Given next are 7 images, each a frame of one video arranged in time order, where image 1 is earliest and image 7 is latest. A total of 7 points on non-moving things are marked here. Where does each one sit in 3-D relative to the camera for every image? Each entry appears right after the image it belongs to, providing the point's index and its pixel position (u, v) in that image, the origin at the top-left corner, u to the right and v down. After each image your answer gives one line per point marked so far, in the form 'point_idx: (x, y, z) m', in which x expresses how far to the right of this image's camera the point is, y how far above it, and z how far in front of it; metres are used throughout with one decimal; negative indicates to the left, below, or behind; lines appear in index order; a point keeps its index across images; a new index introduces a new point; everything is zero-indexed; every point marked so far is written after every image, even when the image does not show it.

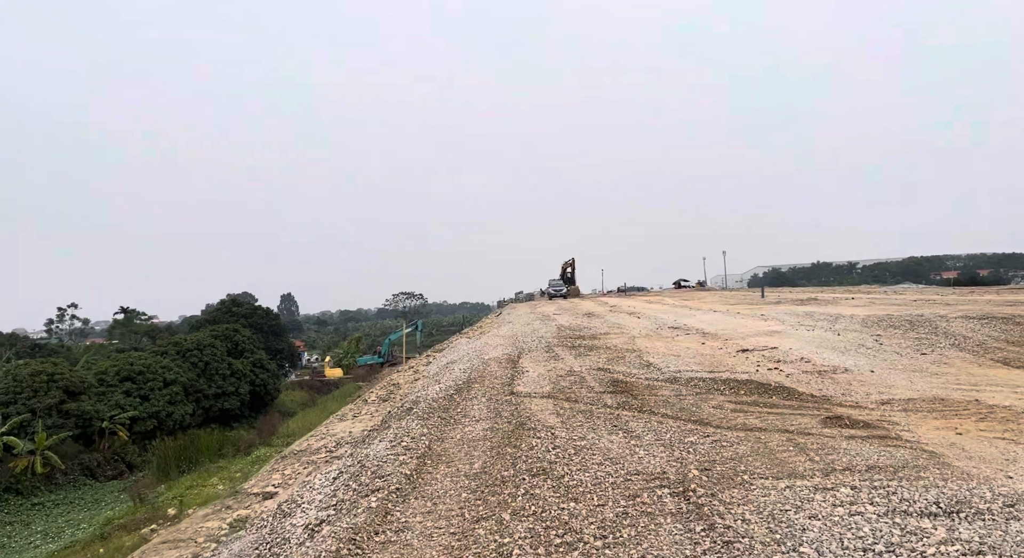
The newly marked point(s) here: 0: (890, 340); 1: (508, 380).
0: (+9.3, -1.5, +19.3) m
1: (-0.1, -2.2, +16.6) m
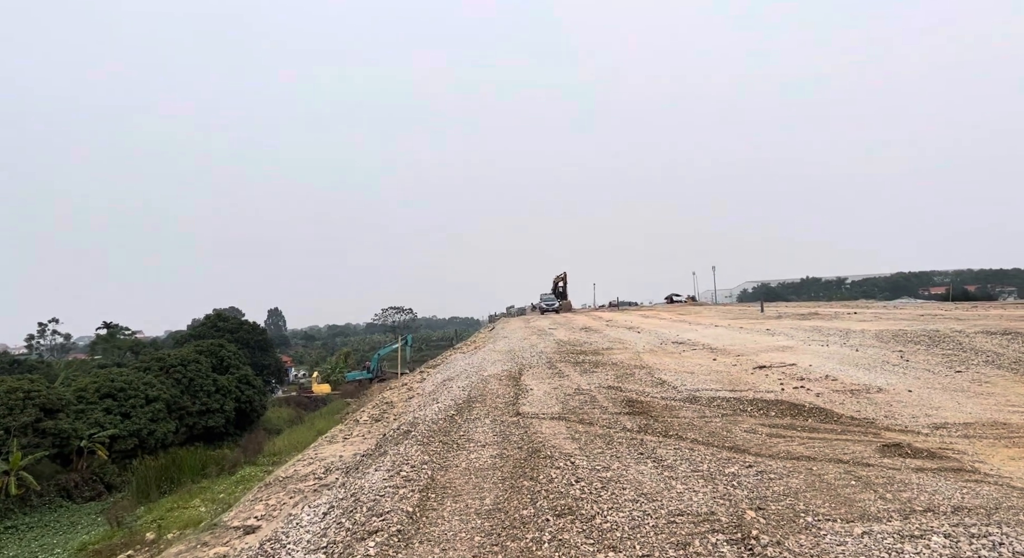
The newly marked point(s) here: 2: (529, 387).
0: (+9.4, -1.8, +18.2) m
1: (0.0, -2.4, +15.3) m
2: (+0.4, -2.4, +17.0) m
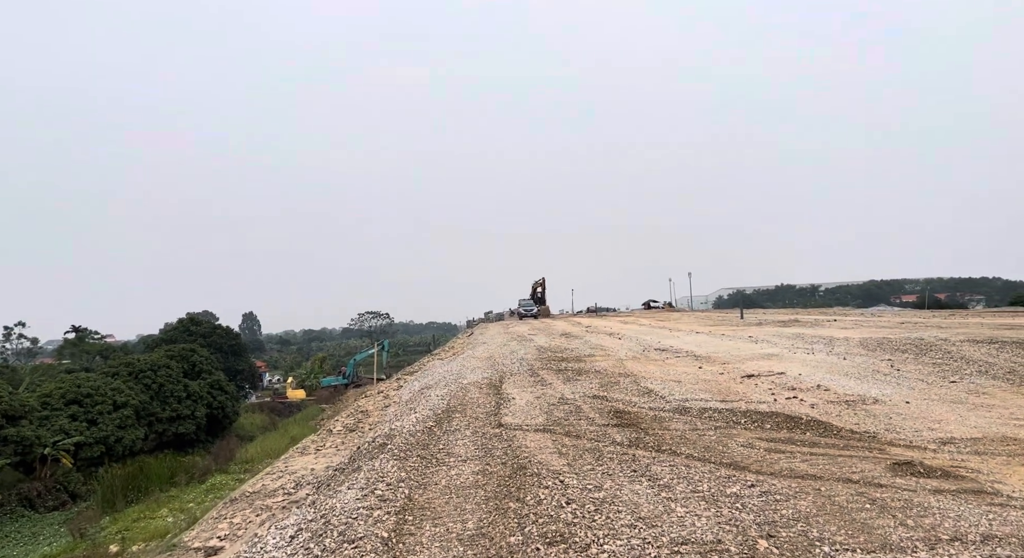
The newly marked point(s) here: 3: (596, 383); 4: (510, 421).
0: (+8.9, -2.0, +17.8) m
1: (-0.4, -2.5, +14.7) m
2: (0.0, -2.5, +16.4) m
3: (+1.9, -2.3, +17.3) m
4: (0.0, -2.4, +13.2) m
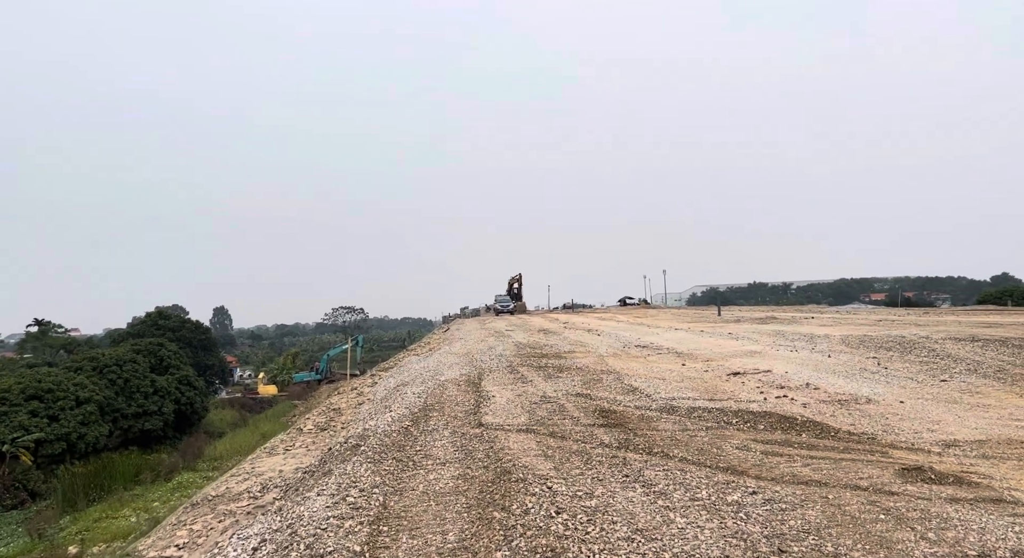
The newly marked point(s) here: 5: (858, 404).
0: (+8.5, -1.9, +17.5) m
1: (-0.7, -2.3, +14.0) m
2: (-0.4, -2.3, +15.7) m
3: (+1.4, -2.2, +16.8) m
4: (-0.4, -2.3, +12.6) m
5: (+5.6, -2.0, +12.6) m
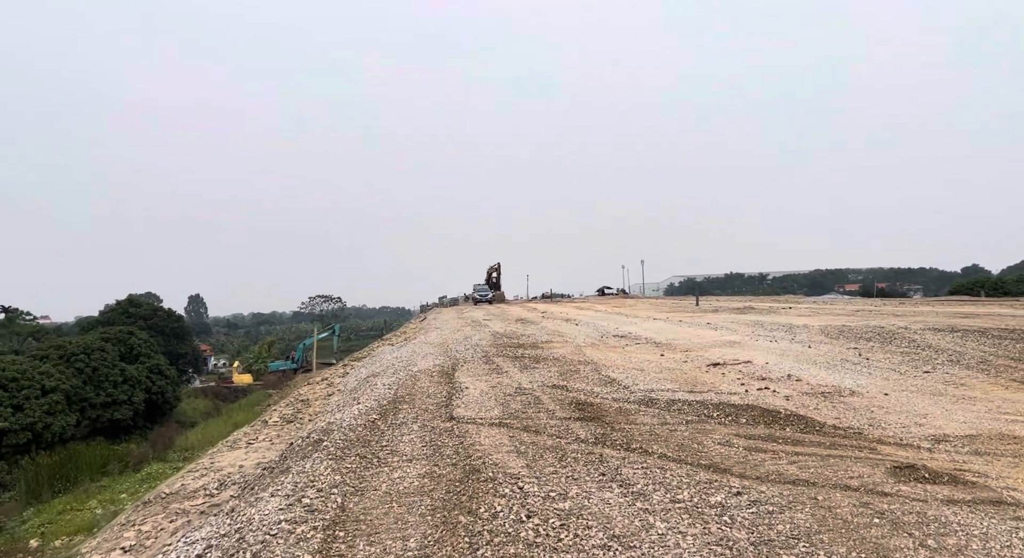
0: (+7.9, -1.7, +17.2) m
1: (-1.2, -2.1, +13.5) m
2: (-1.0, -2.1, +15.2) m
3: (+0.9, -1.9, +16.3) m
4: (-0.8, -2.1, +12.0) m
5: (+5.2, -1.8, +12.2) m
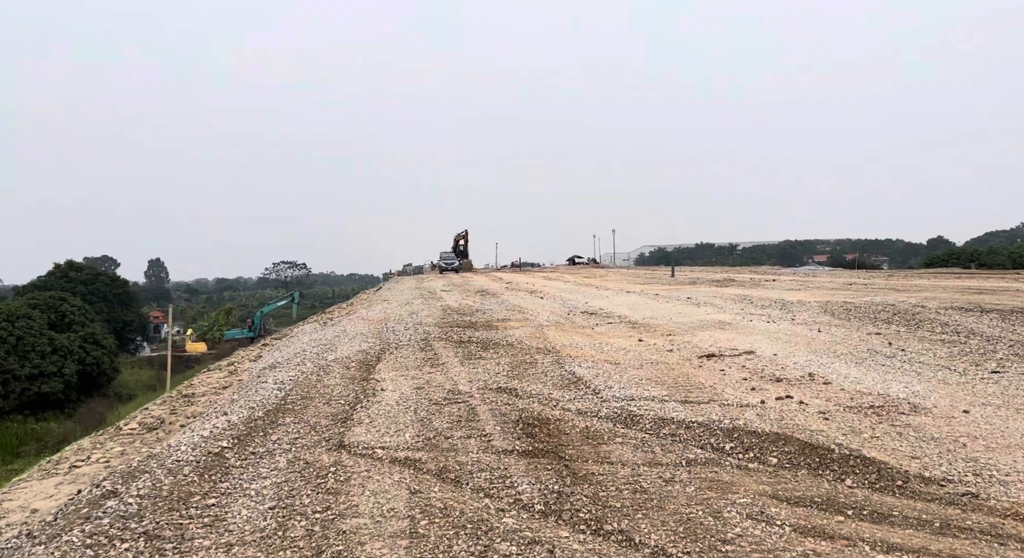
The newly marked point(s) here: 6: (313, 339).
0: (+6.9, -1.1, +13.7) m
1: (-2.1, -1.7, +9.7) m
2: (-1.9, -1.5, +11.4) m
3: (-0.1, -1.4, +12.6) m
4: (-1.6, -1.7, +8.3) m
5: (+4.3, -1.5, +8.7) m
6: (-4.4, -1.4, +17.7) m
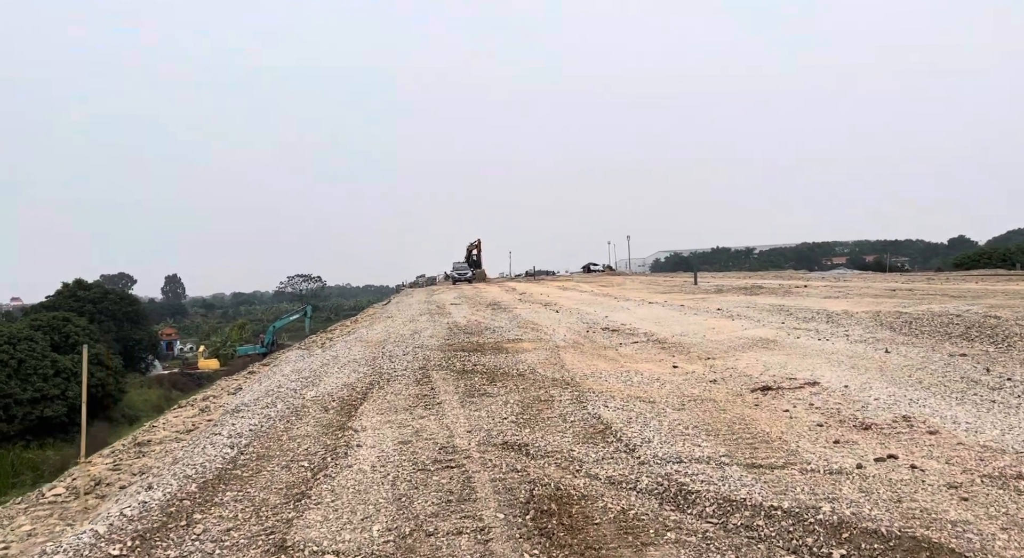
0: (+7.0, -1.3, +11.2) m
1: (-2.0, -1.9, +7.4) m
2: (-1.8, -1.8, +9.1) m
3: (0.0, -1.7, +10.2) m
4: (-1.6, -2.0, +5.9) m
5: (+4.4, -1.6, +6.2) m
6: (-4.2, -1.8, +15.5) m
